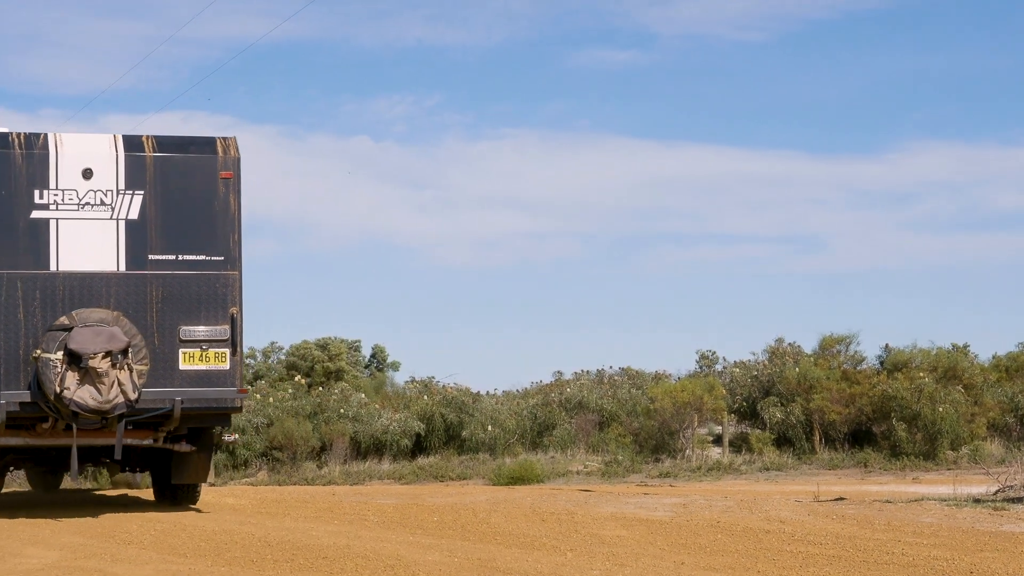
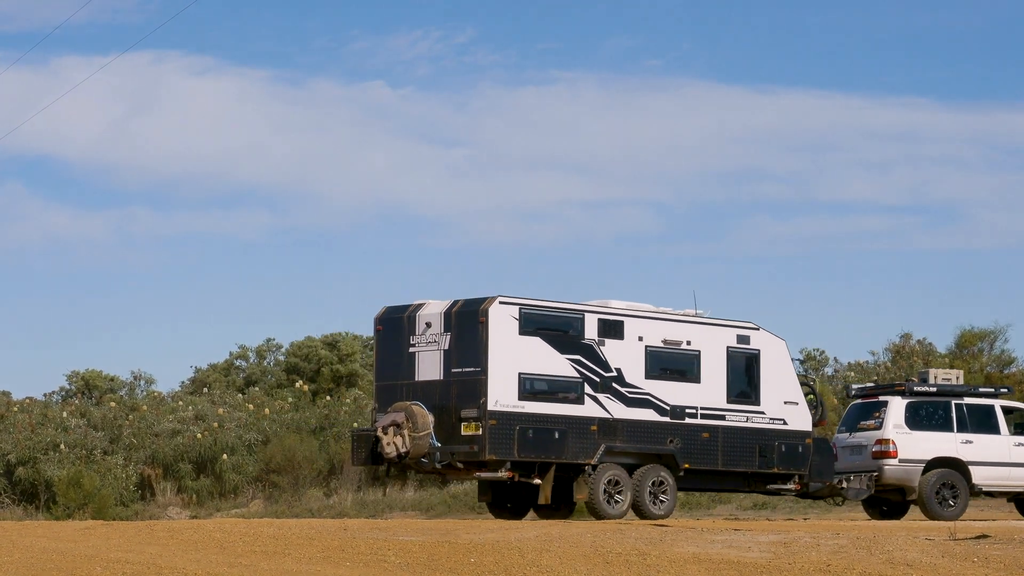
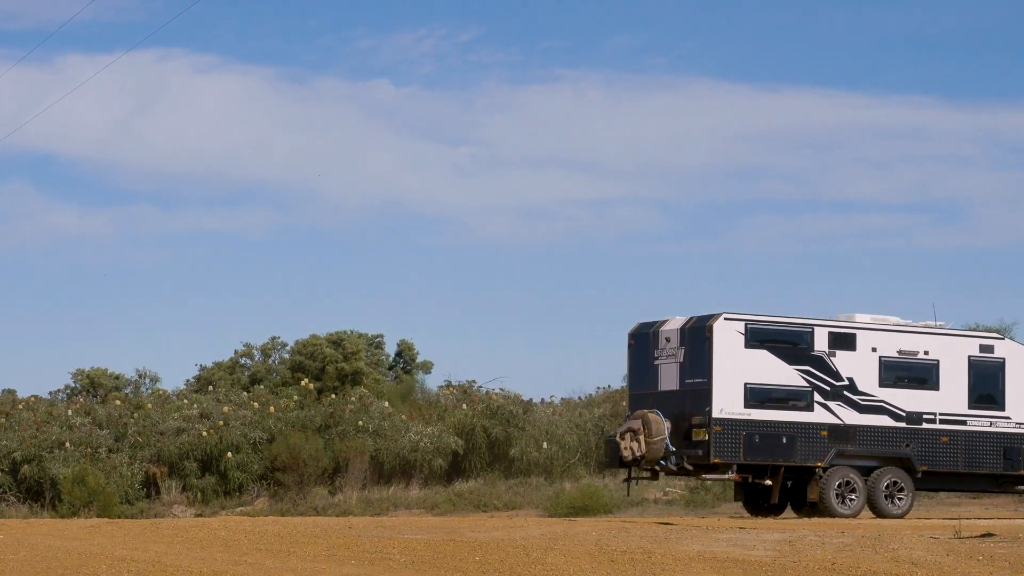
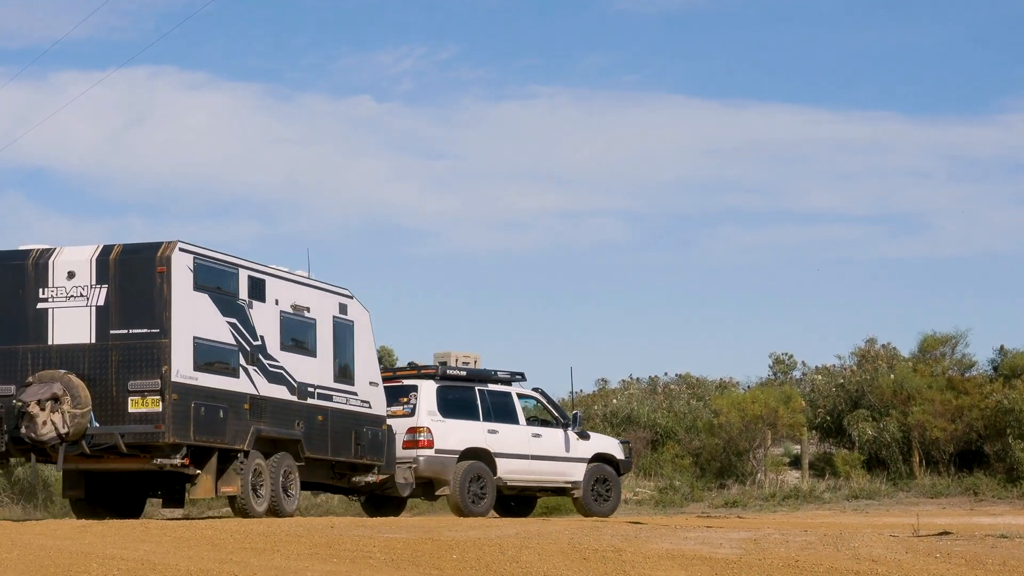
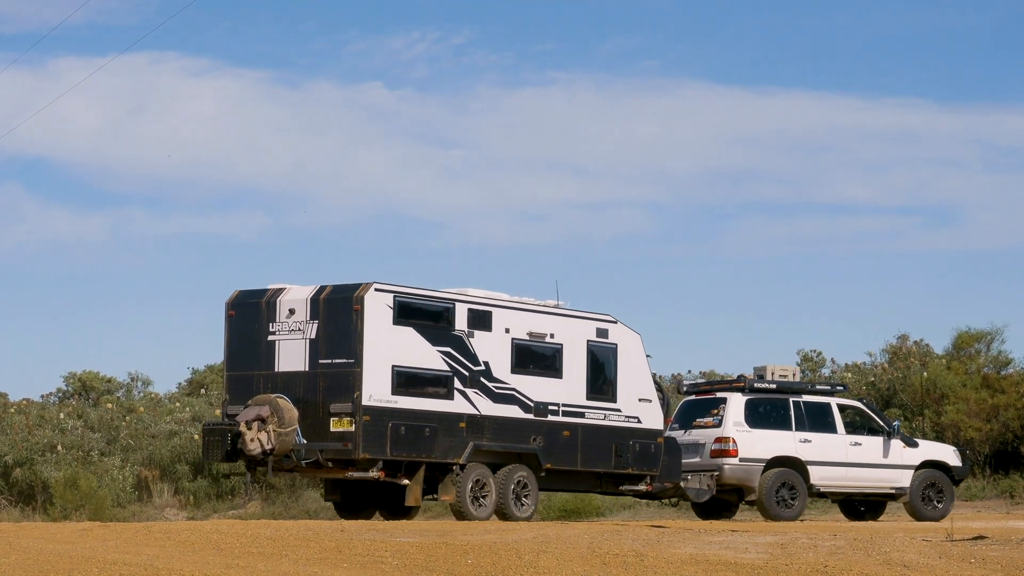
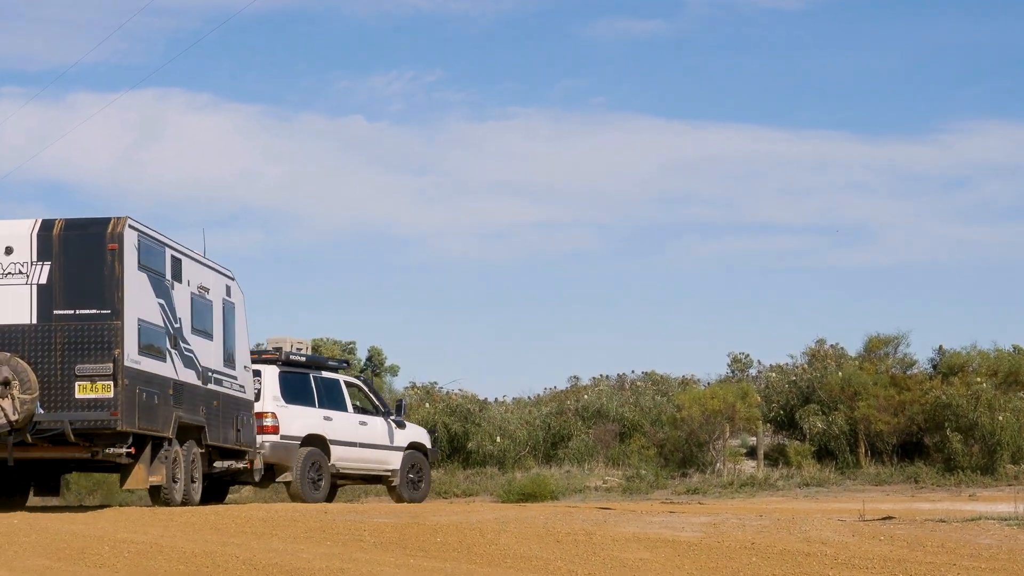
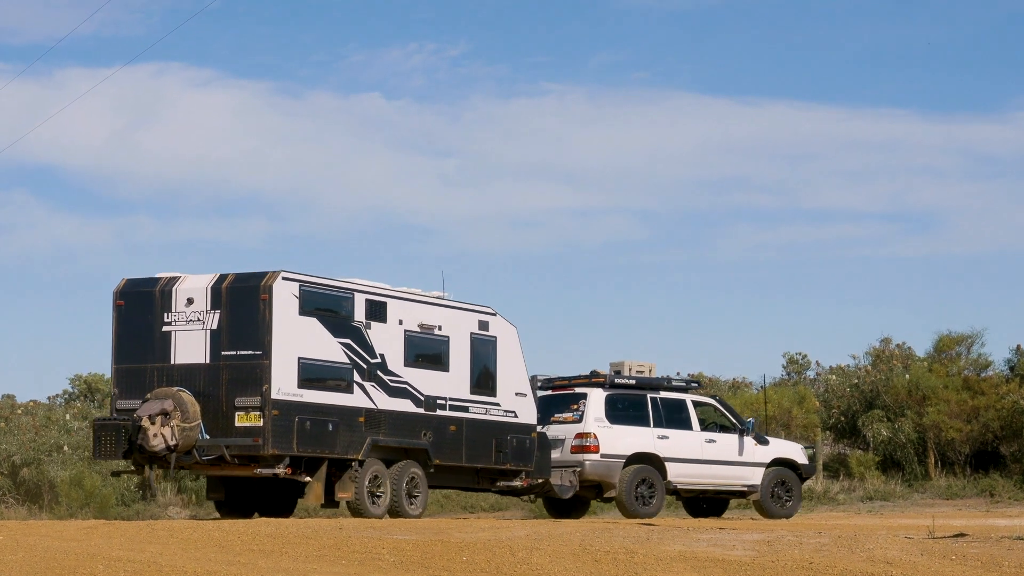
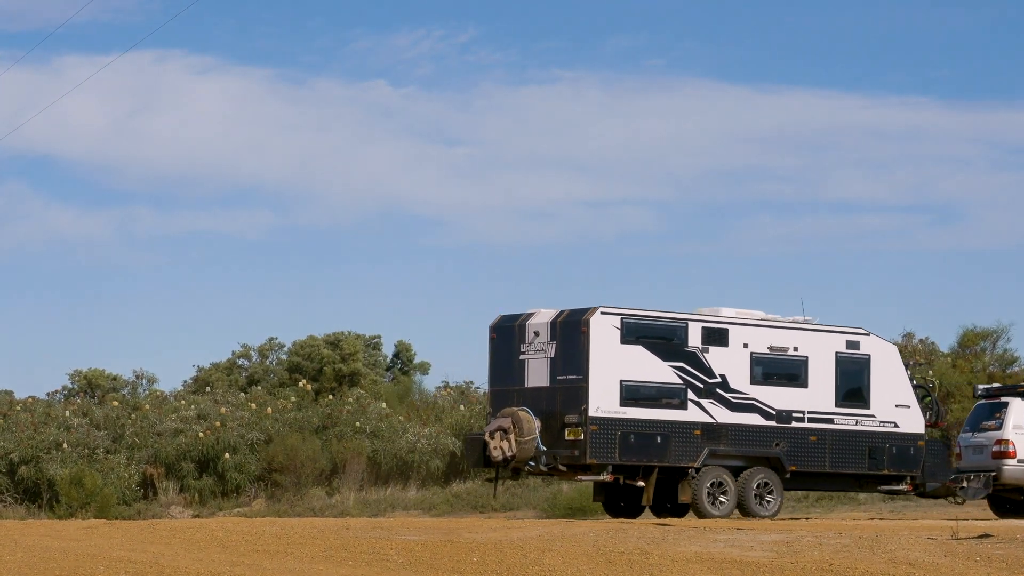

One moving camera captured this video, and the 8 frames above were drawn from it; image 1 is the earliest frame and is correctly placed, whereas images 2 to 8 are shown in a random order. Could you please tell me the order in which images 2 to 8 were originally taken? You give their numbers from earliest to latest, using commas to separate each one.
6, 4, 7, 5, 2, 8, 3
